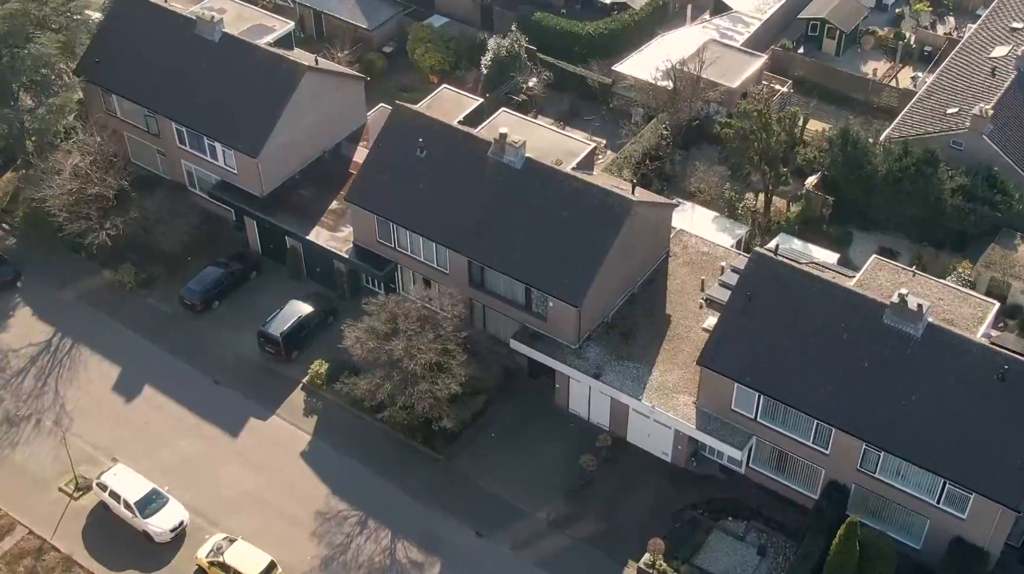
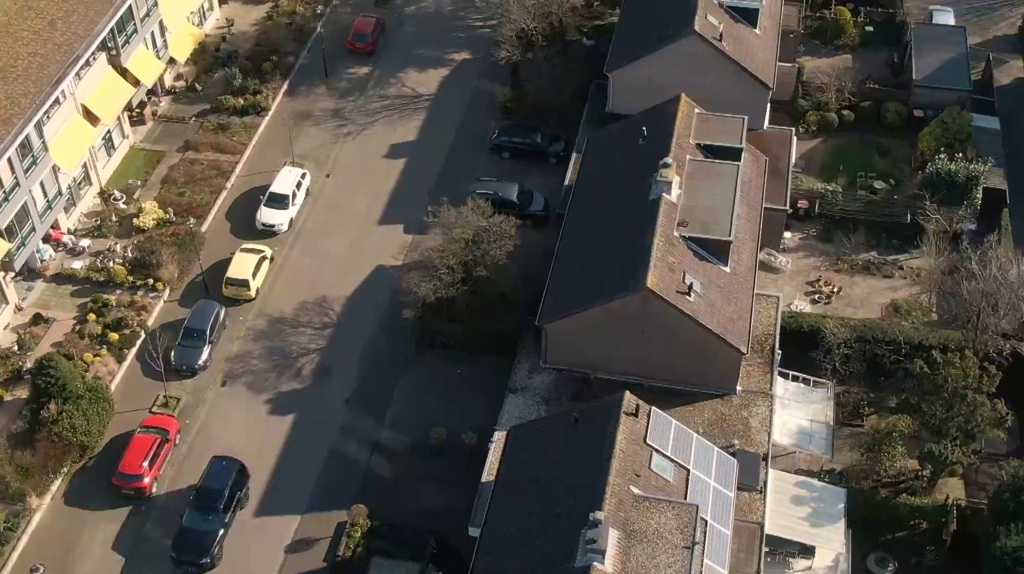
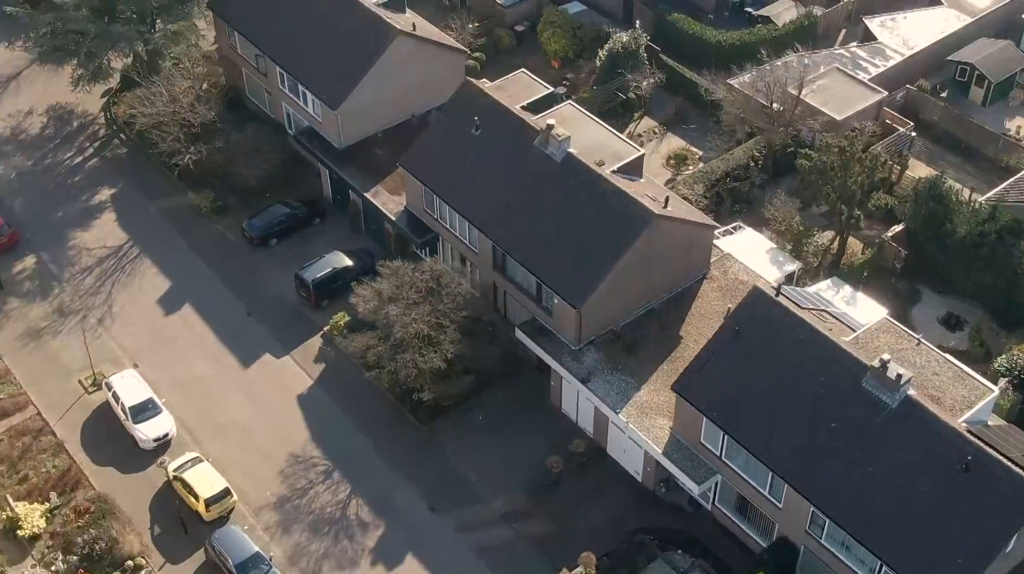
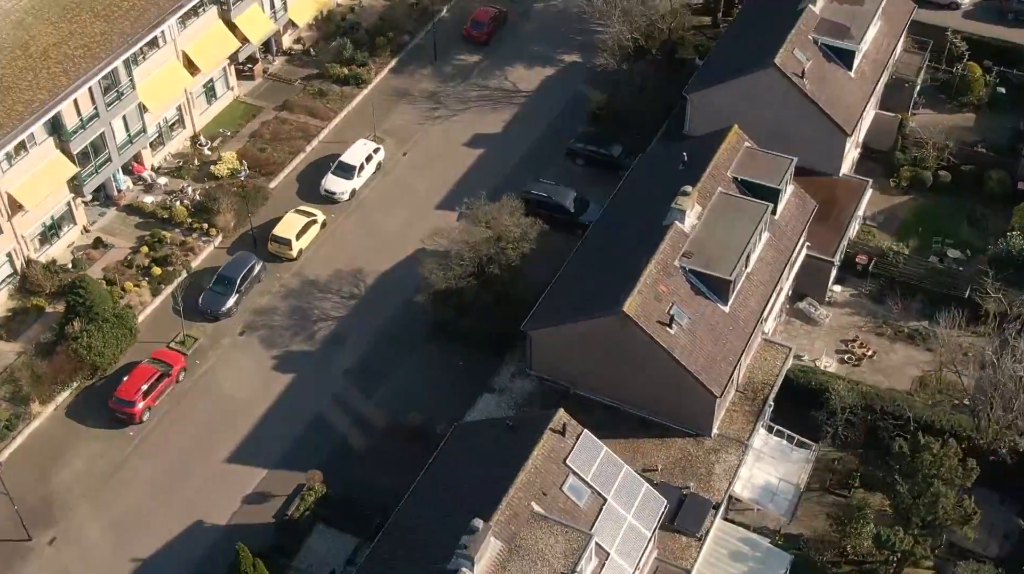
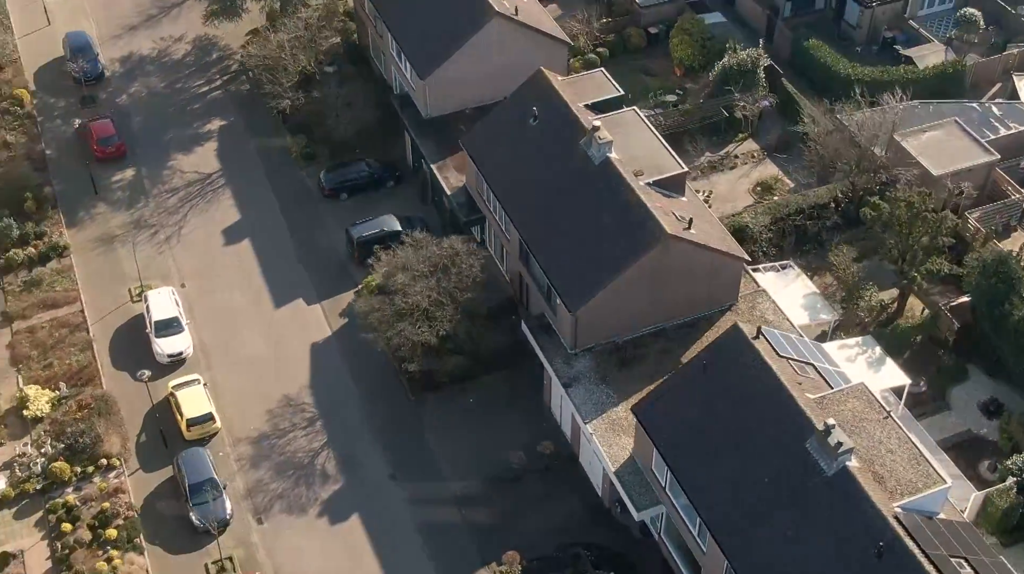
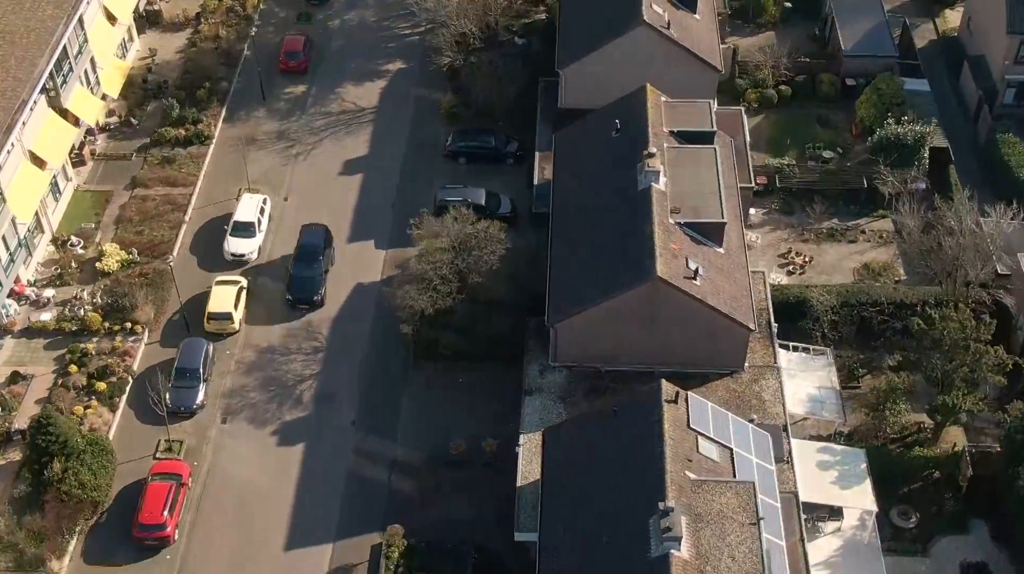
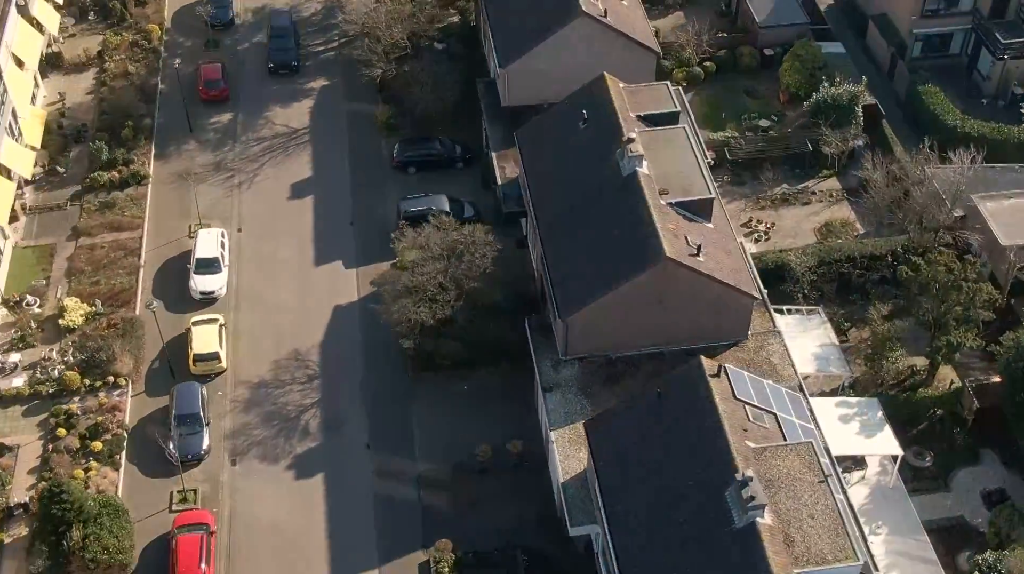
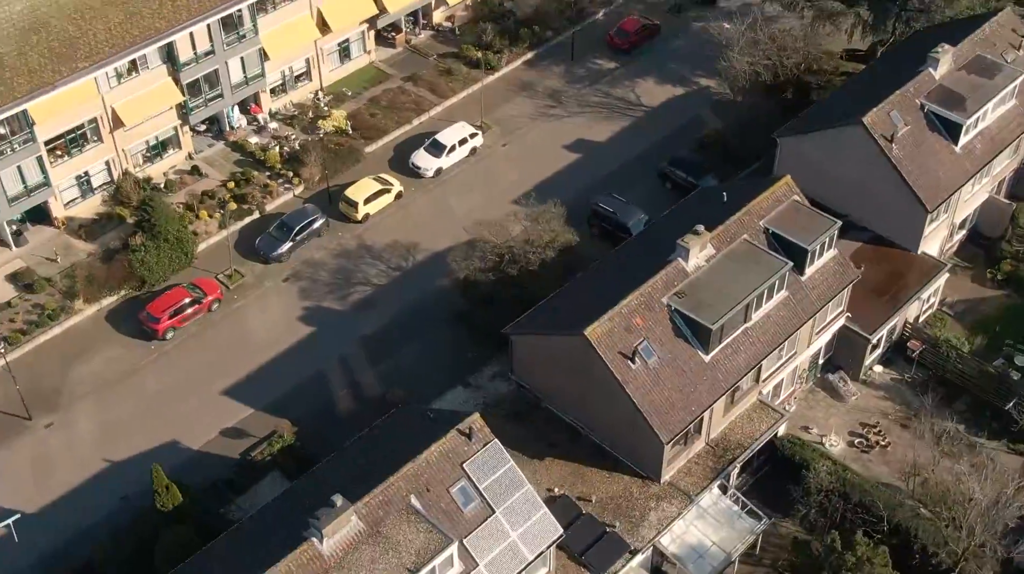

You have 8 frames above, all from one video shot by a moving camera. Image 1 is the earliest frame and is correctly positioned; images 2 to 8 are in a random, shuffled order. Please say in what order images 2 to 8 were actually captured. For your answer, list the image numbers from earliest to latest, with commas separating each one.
3, 5, 7, 6, 2, 4, 8
